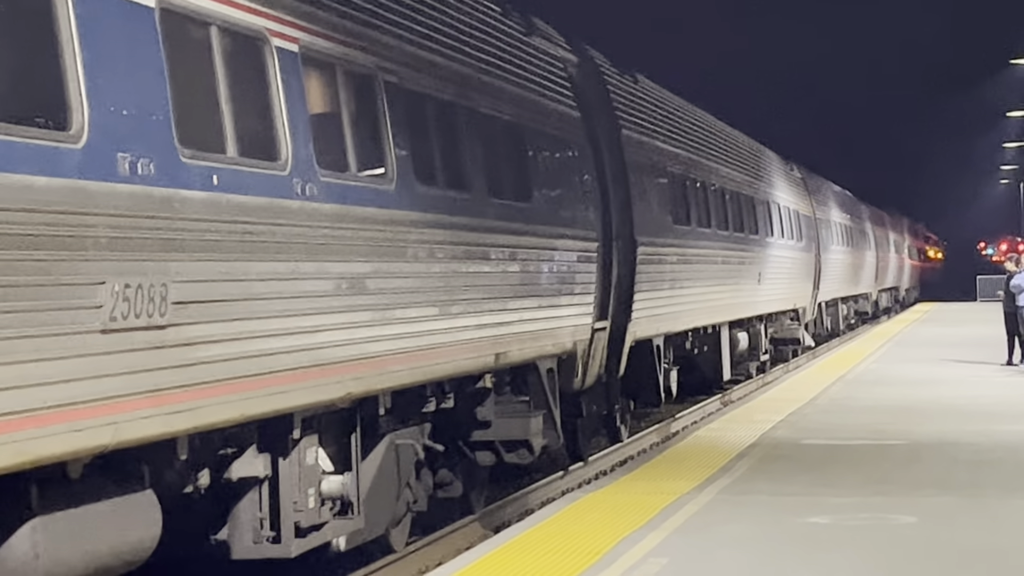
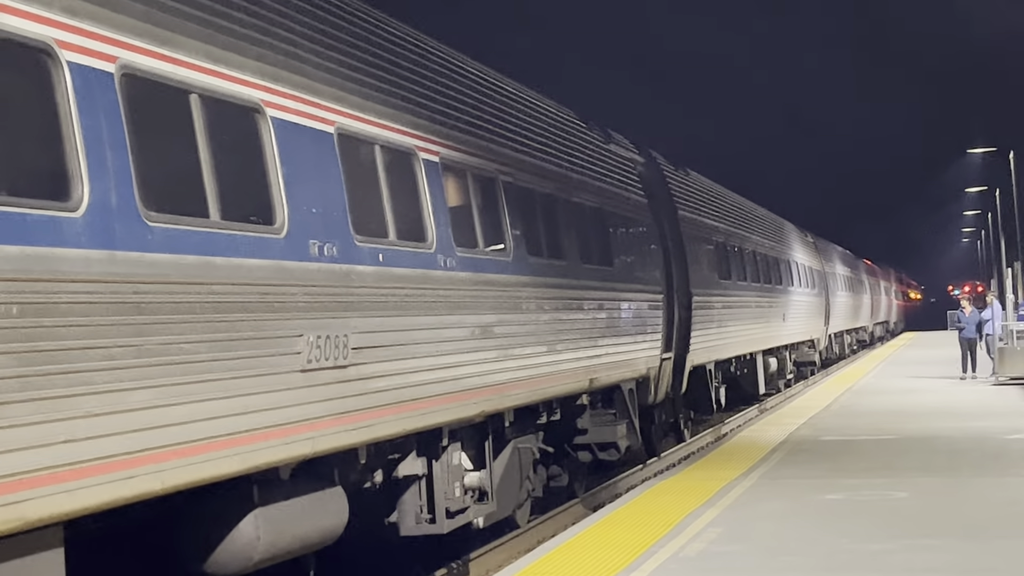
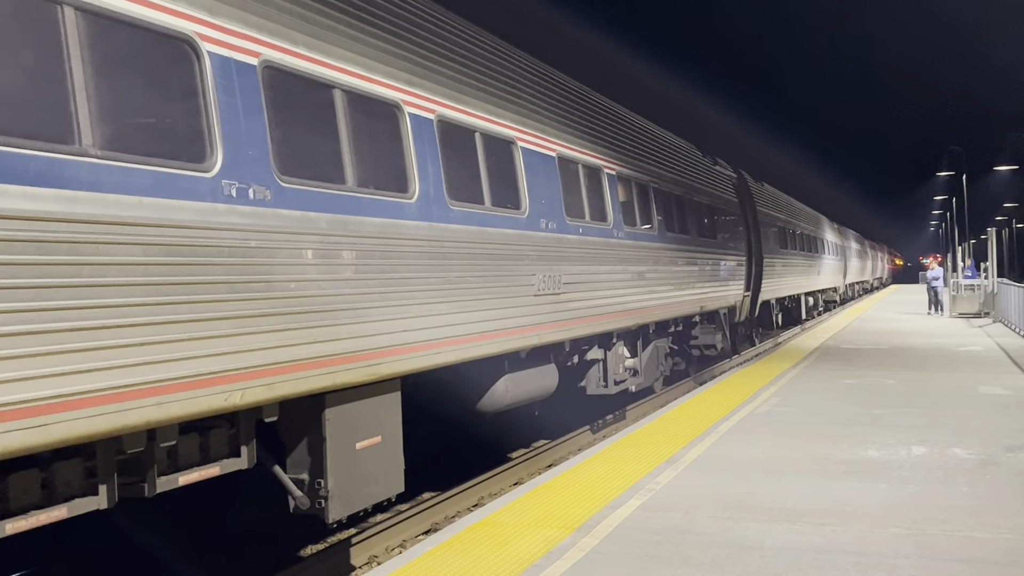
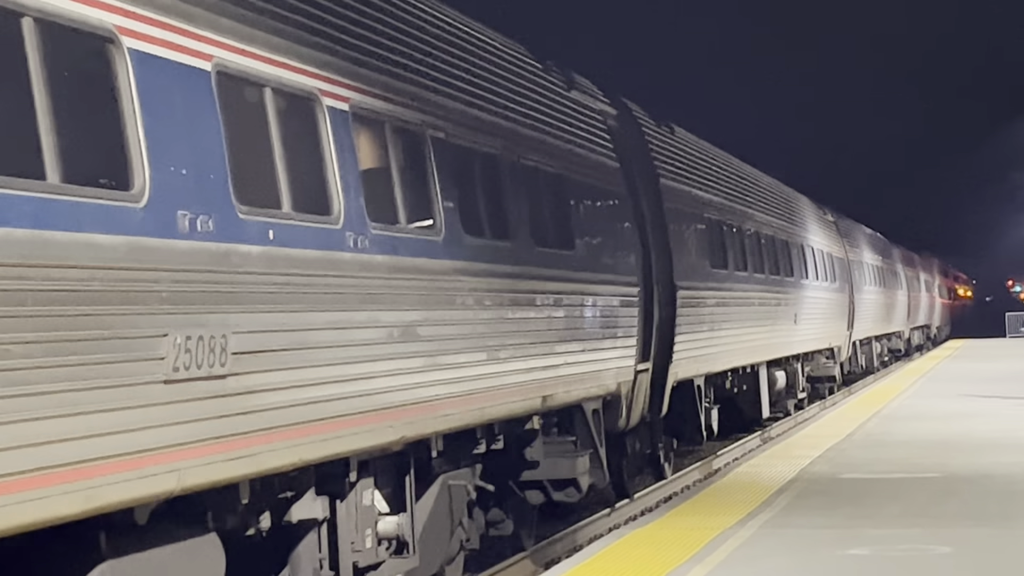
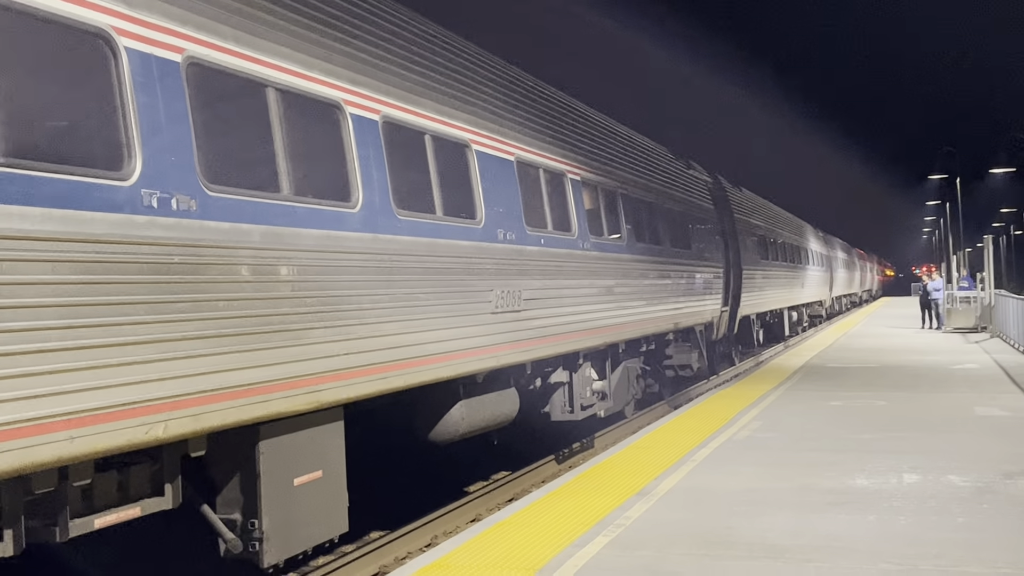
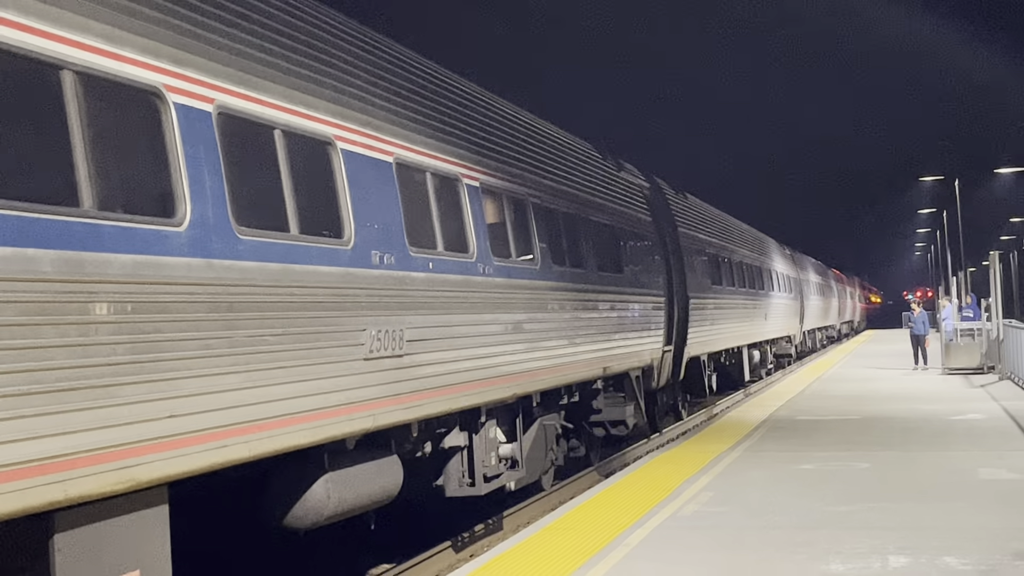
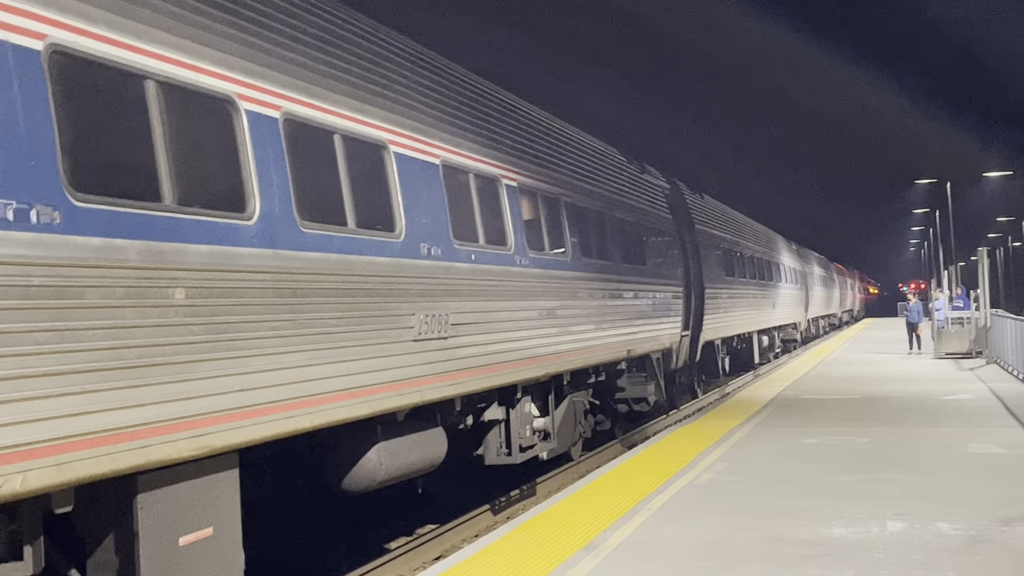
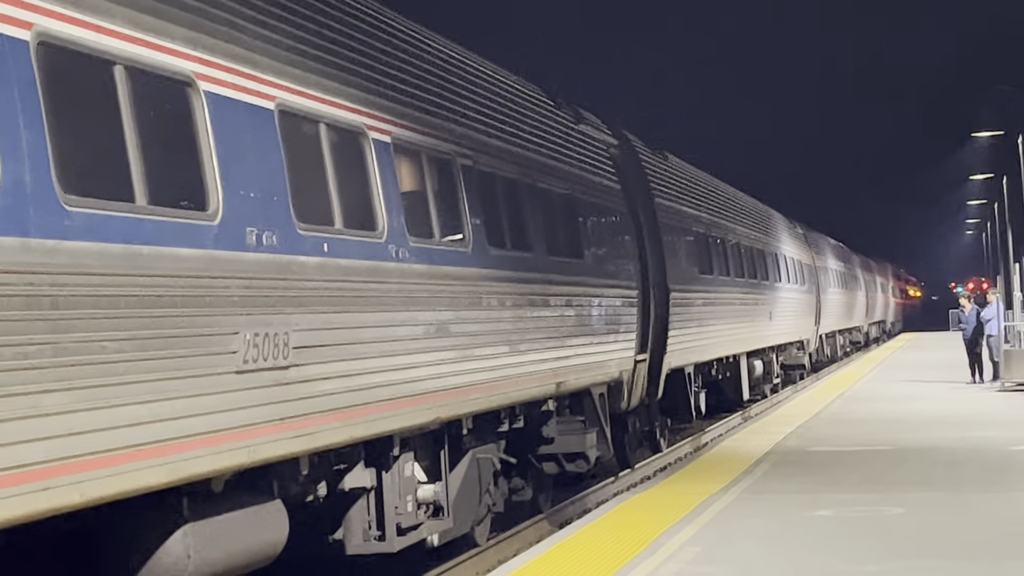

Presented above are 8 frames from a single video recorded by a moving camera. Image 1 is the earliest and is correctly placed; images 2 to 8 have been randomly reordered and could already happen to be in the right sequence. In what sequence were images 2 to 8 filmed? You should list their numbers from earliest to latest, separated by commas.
4, 8, 2, 6, 7, 5, 3
